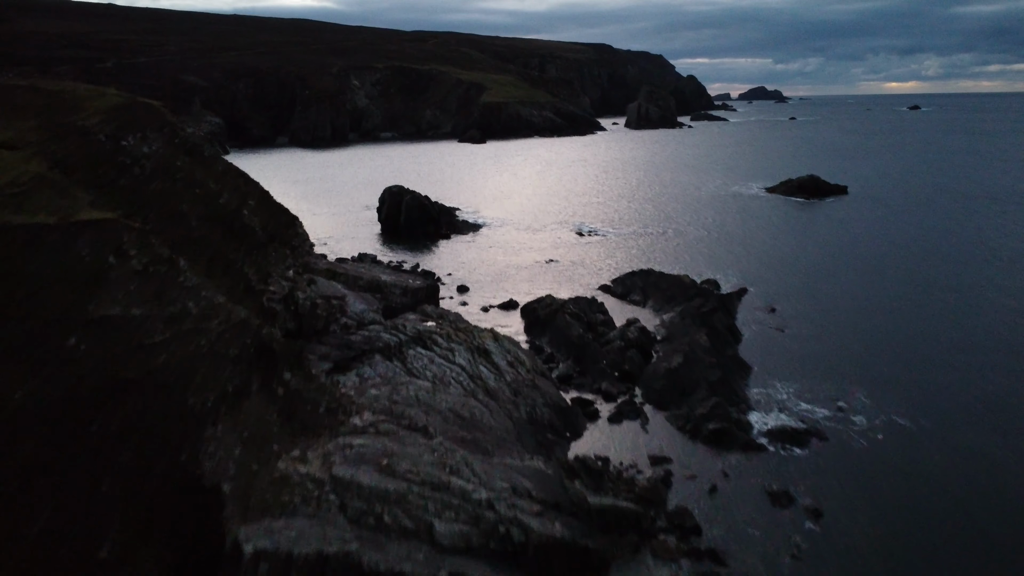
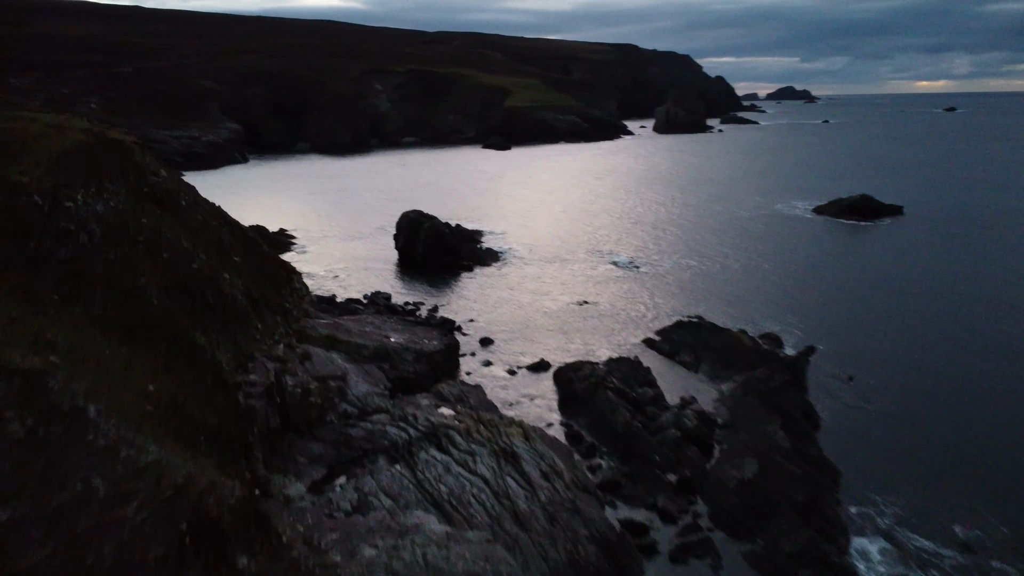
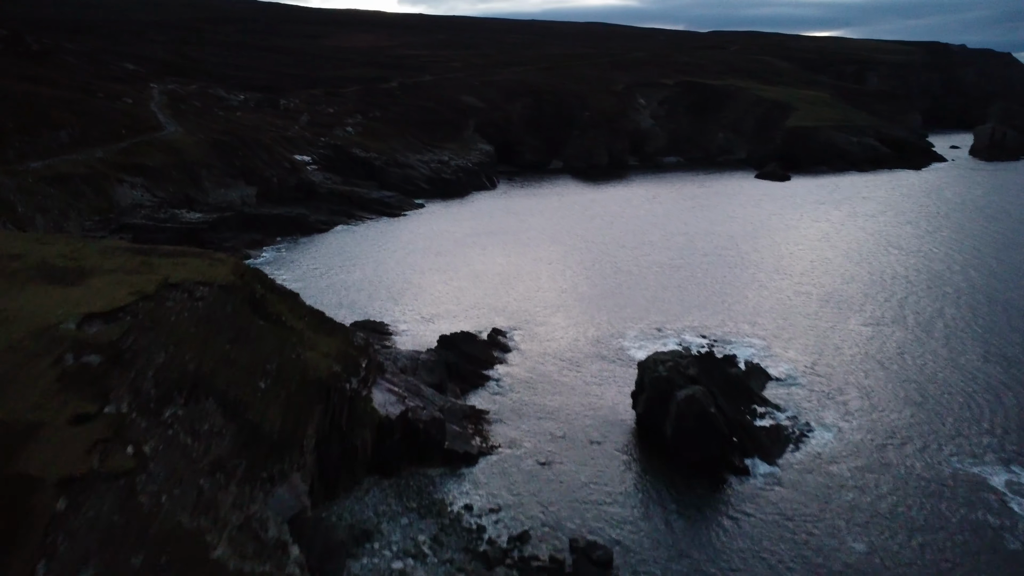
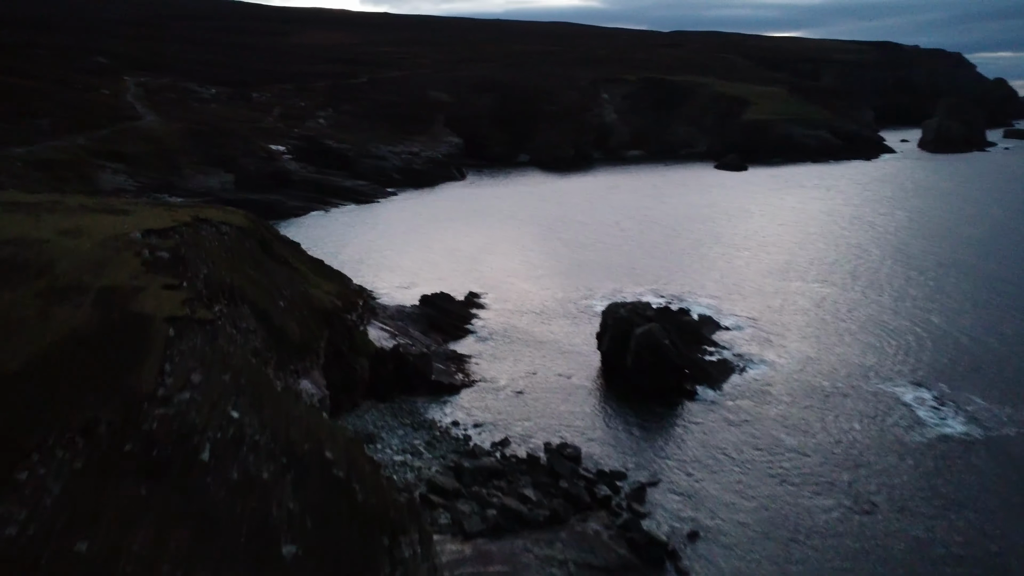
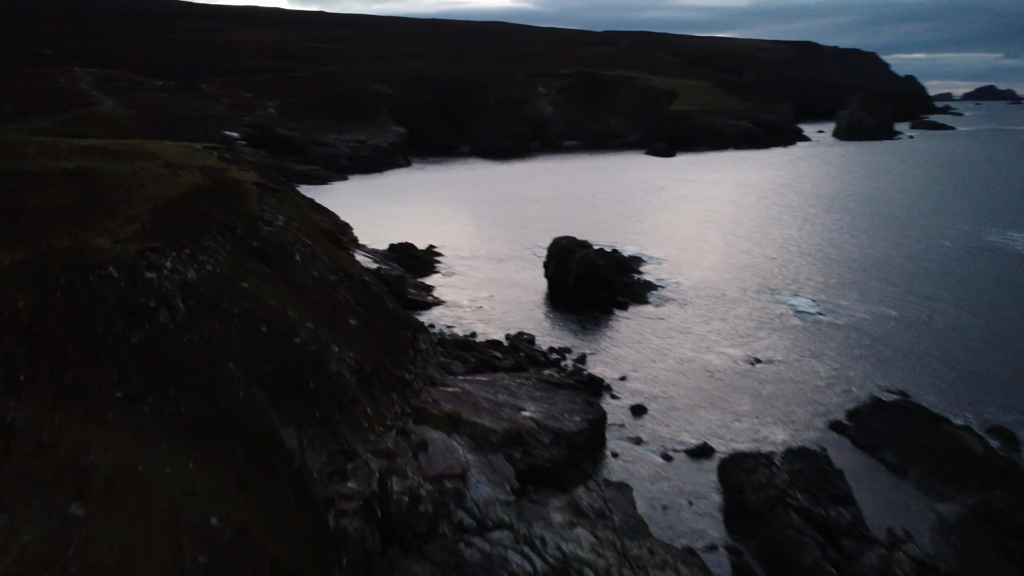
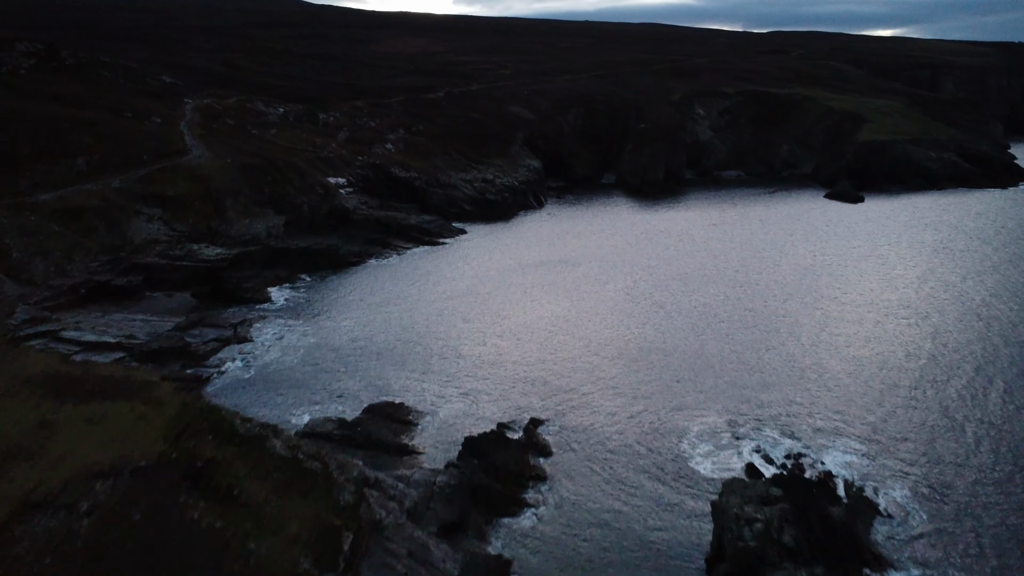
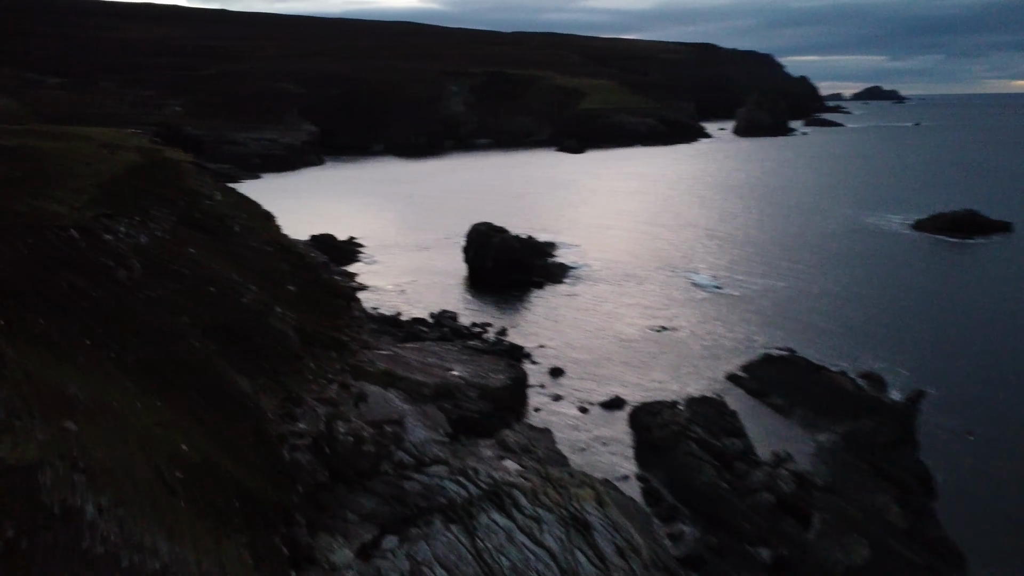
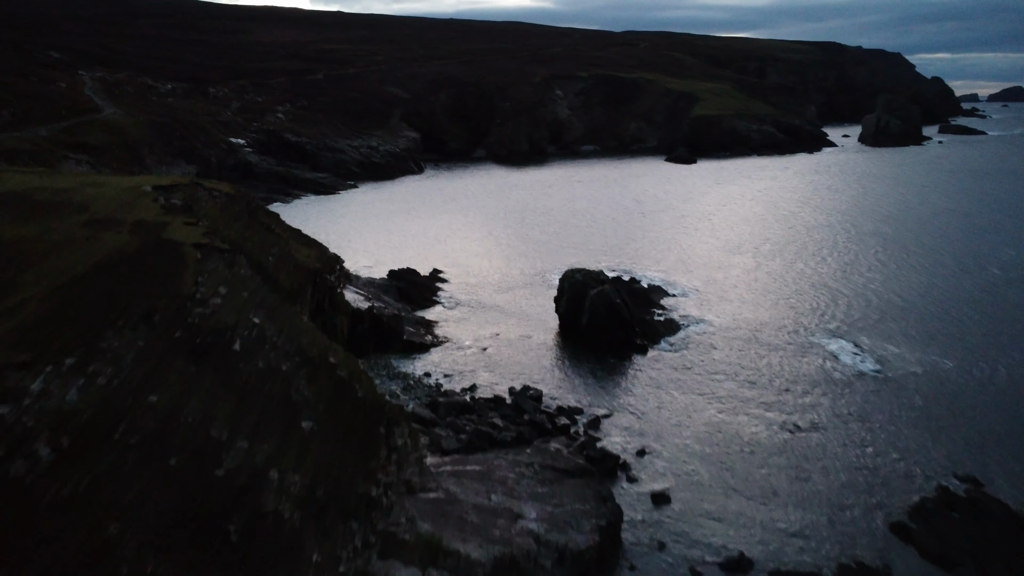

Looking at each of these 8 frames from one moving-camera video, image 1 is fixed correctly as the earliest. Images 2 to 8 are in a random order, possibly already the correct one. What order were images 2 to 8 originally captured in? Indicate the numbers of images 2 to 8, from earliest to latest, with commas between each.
2, 7, 5, 8, 4, 3, 6
